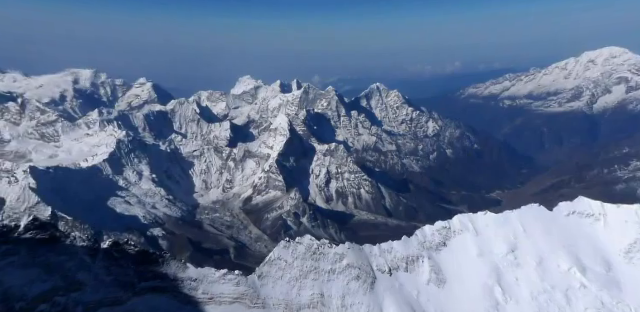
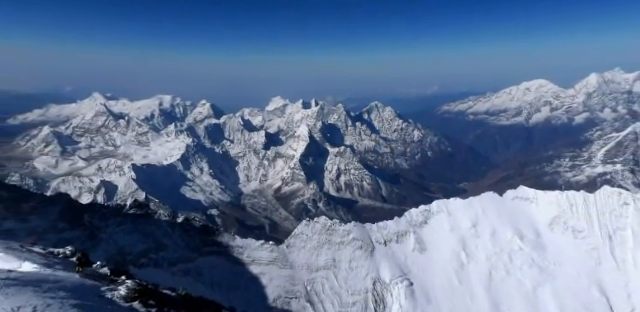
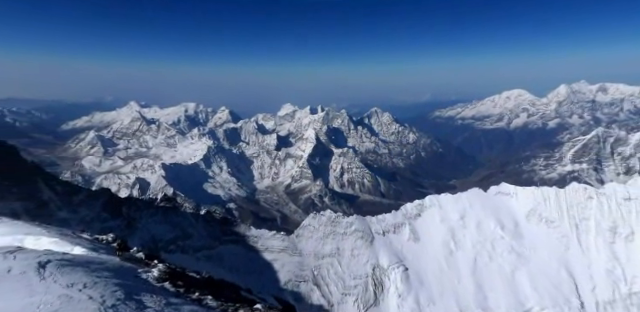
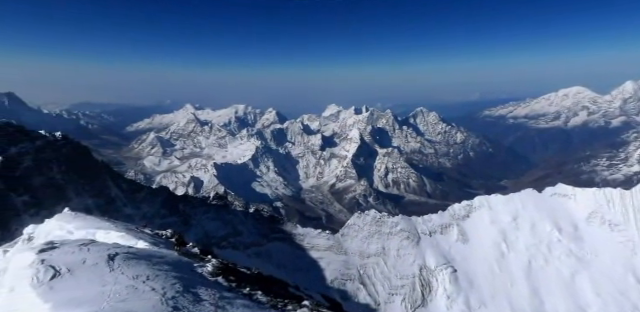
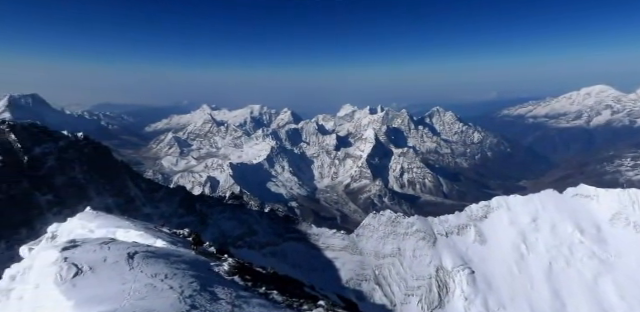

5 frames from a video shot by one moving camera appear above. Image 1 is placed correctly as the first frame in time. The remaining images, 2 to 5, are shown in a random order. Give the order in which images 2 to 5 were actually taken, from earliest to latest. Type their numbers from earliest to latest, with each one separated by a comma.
2, 3, 4, 5
